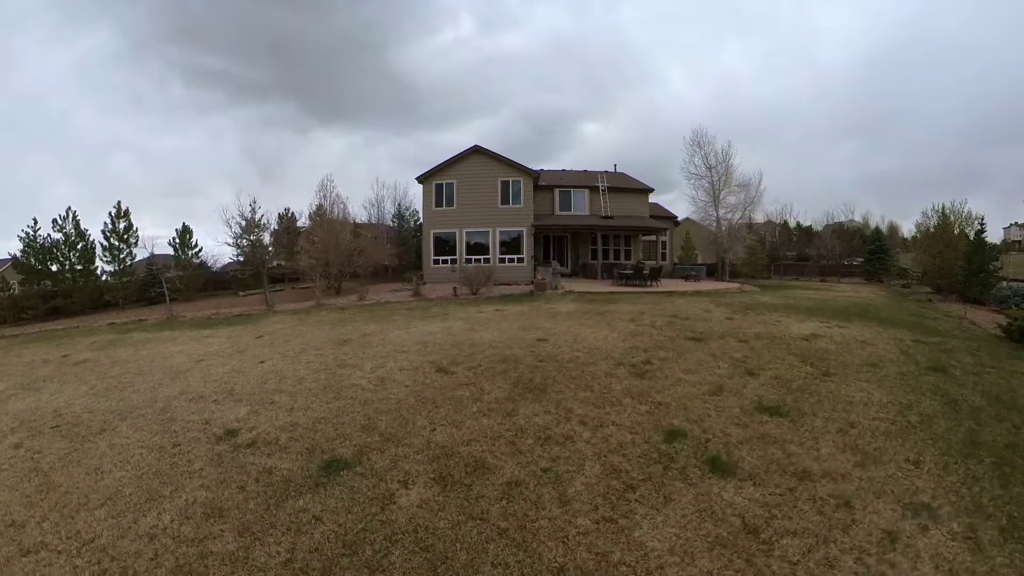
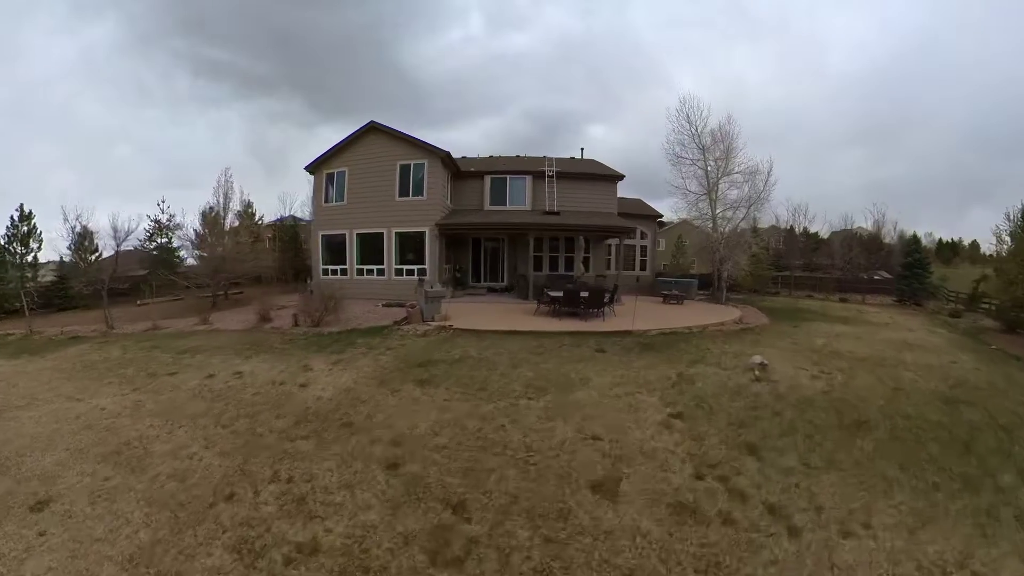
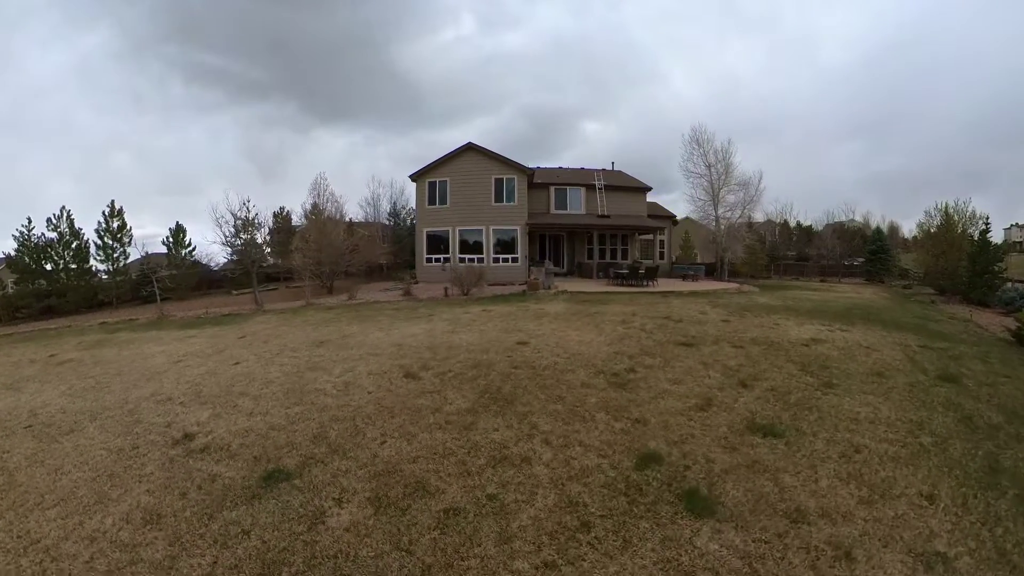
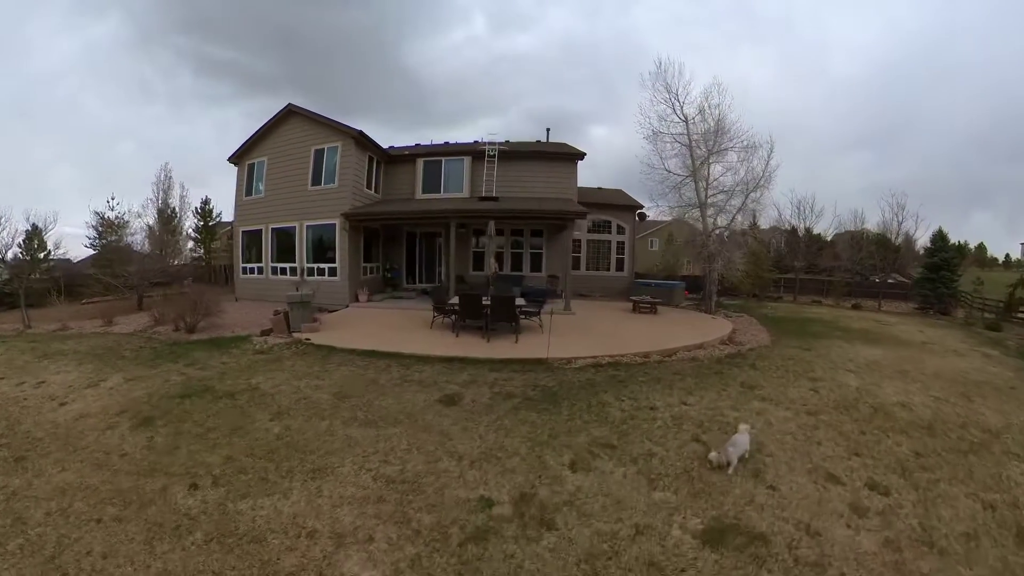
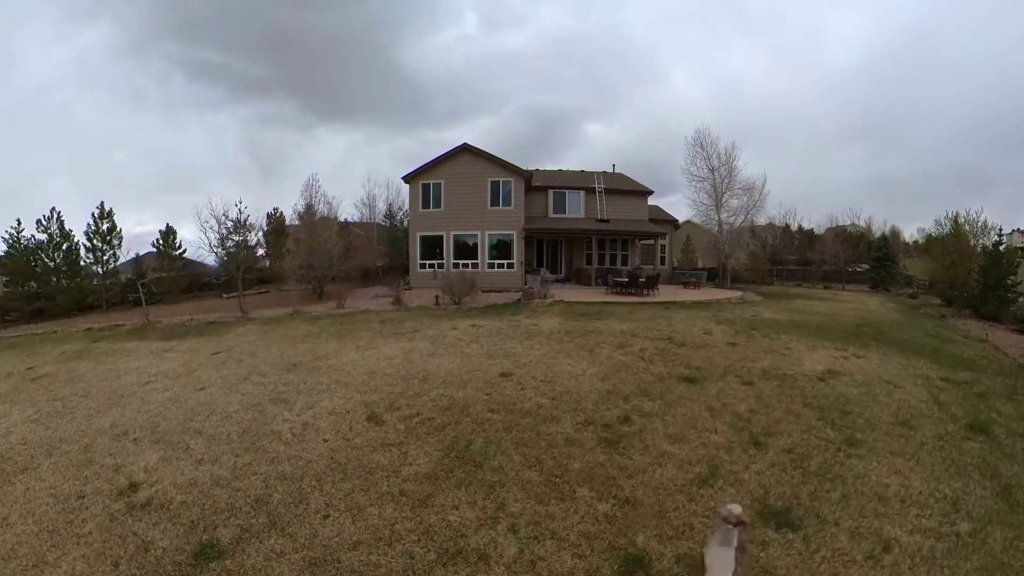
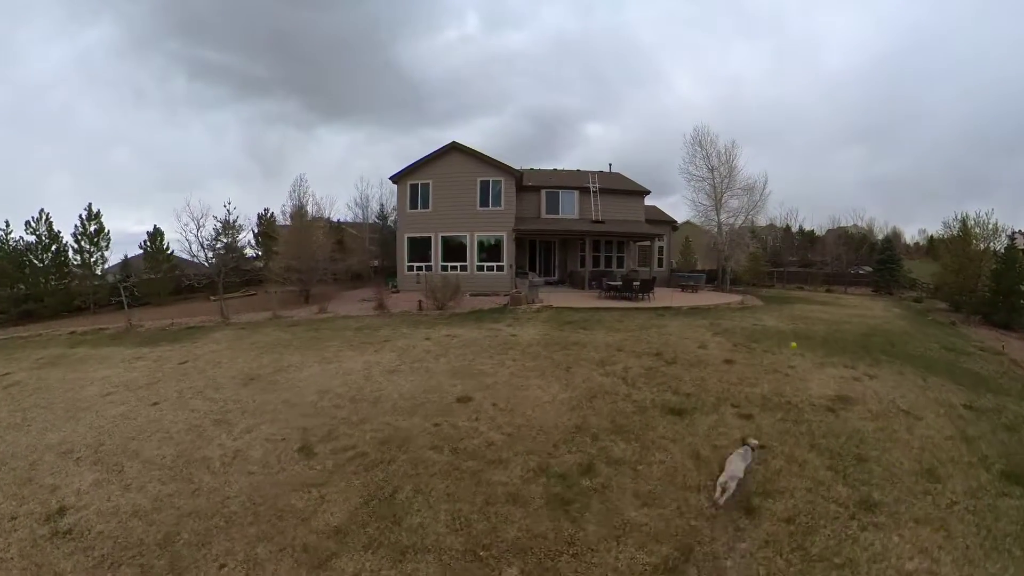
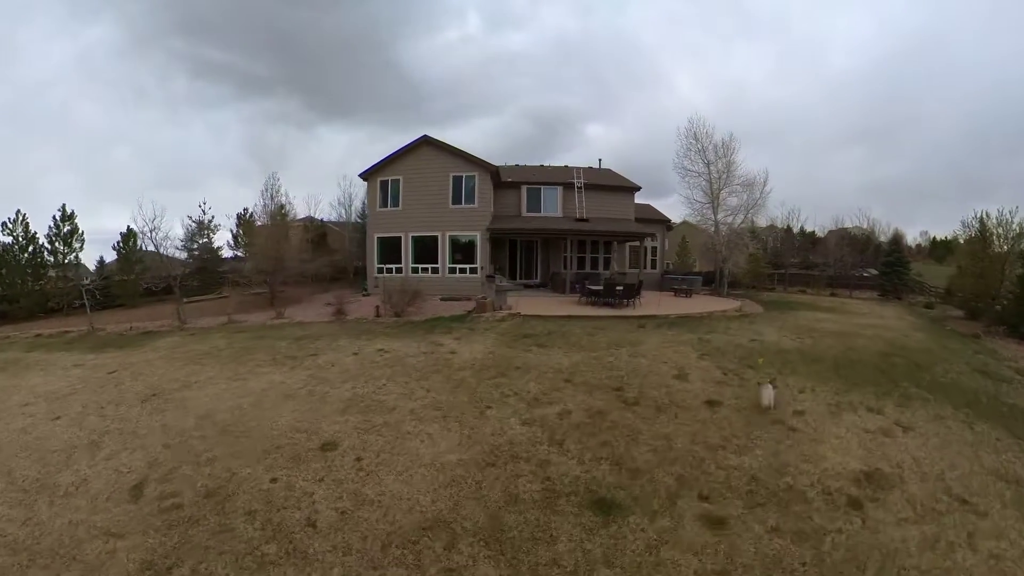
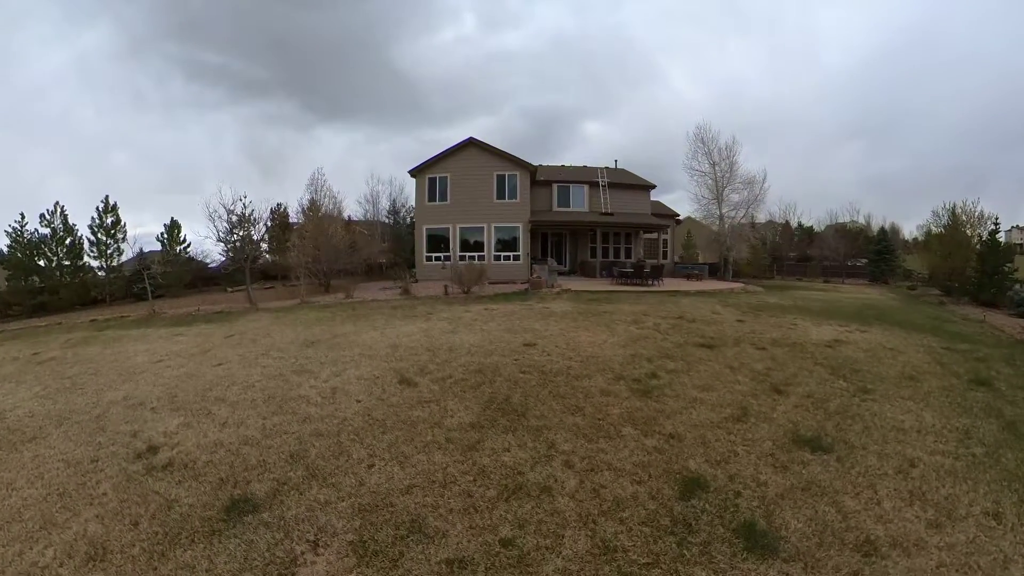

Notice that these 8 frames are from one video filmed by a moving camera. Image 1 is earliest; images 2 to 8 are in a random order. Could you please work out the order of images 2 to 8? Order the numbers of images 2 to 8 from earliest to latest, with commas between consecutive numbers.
3, 8, 5, 6, 7, 2, 4
